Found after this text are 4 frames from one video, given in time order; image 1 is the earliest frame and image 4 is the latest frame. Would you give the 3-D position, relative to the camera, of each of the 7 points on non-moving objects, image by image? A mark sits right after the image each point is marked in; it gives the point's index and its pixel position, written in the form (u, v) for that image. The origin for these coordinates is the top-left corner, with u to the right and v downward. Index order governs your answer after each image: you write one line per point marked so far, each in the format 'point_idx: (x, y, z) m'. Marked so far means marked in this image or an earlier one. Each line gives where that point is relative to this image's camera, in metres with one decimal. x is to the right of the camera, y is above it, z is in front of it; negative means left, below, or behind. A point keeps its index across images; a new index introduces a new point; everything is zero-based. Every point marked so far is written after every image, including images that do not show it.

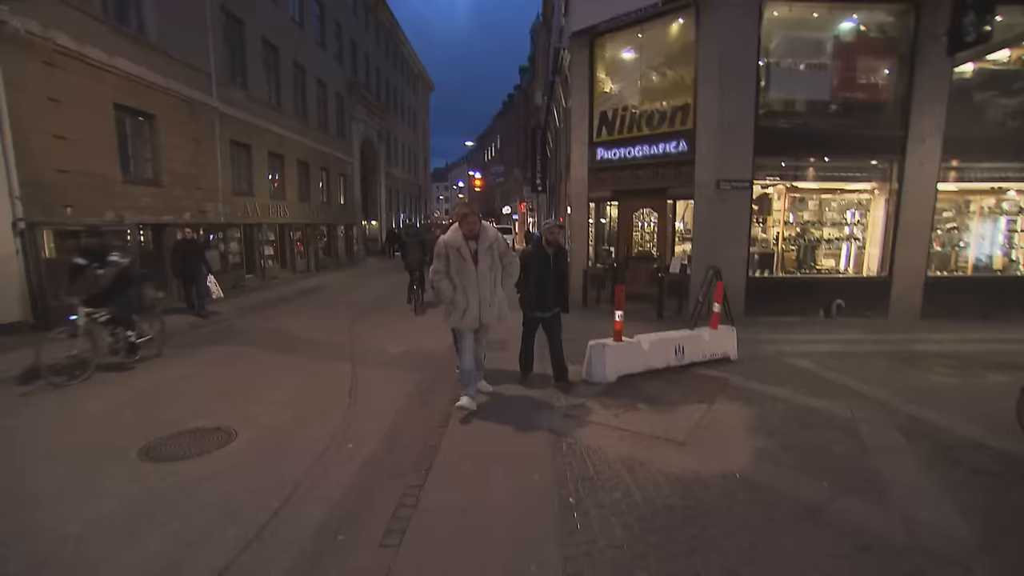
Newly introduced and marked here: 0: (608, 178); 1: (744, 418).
0: (+2.3, +2.7, +12.2) m
1: (+2.5, -1.4, +5.3) m
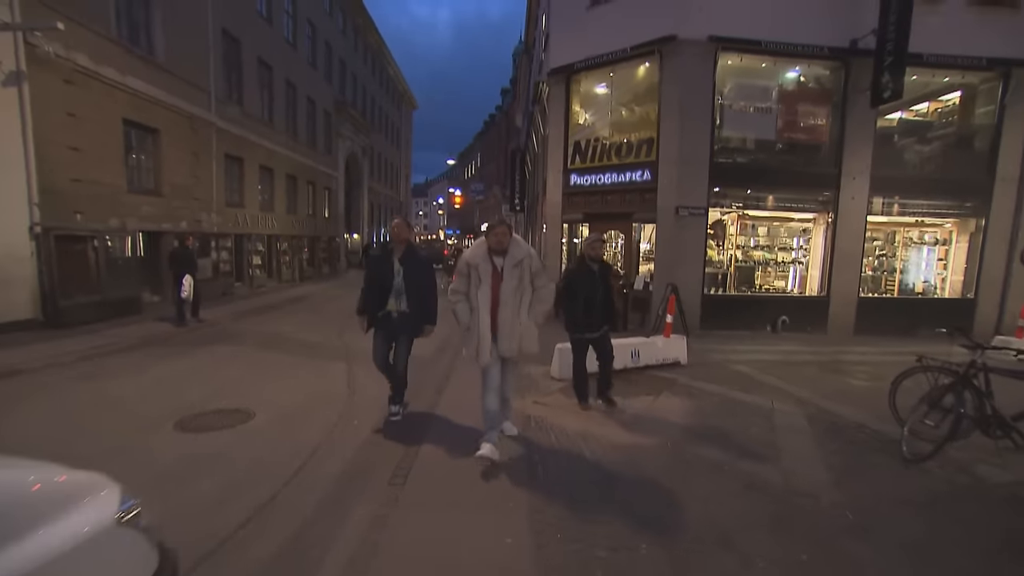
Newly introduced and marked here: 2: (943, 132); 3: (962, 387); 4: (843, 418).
0: (+1.8, +2.3, +13.4) m
1: (+2.2, -1.5, +6.4) m
2: (+10.5, +3.8, +12.2) m
3: (+4.1, -0.9, +4.5) m
4: (+3.9, -1.6, +6.0) m
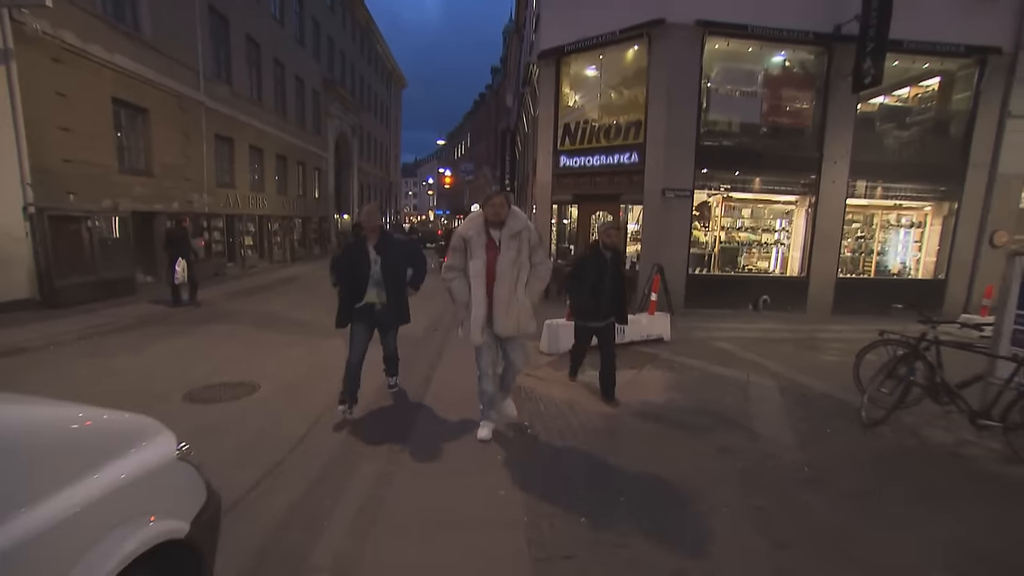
0: (+1.6, +2.9, +13.7) m
1: (+2.1, -1.2, +6.8) m
2: (+10.3, +4.3, +12.5) m
3: (+4.0, -0.7, +4.9) m
4: (+3.8, -1.3, +6.4) m
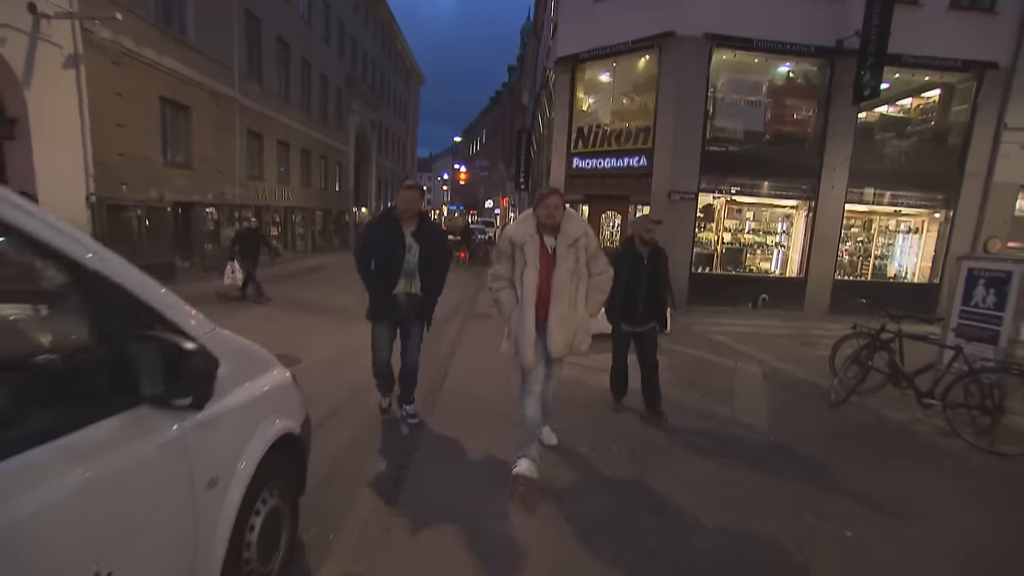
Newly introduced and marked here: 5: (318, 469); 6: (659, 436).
0: (+2.0, +3.0, +14.4) m
1: (+2.2, -1.1, +7.5) m
2: (+10.7, +4.2, +13.1) m
3: (+4.1, -0.7, +5.7) m
4: (+4.0, -1.3, +7.1) m
5: (-1.6, -1.5, +4.1) m
6: (+1.5, -1.5, +5.0) m
